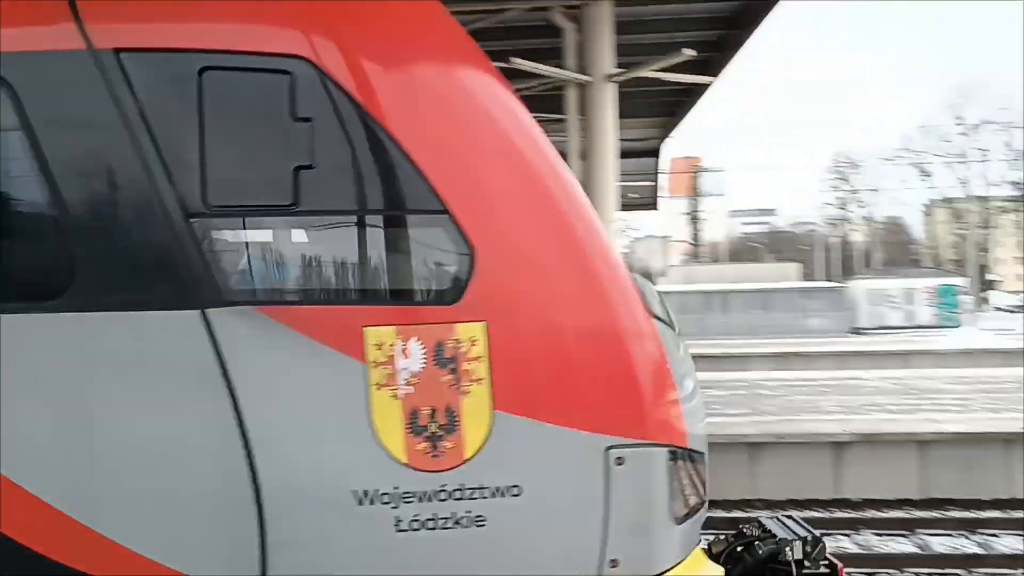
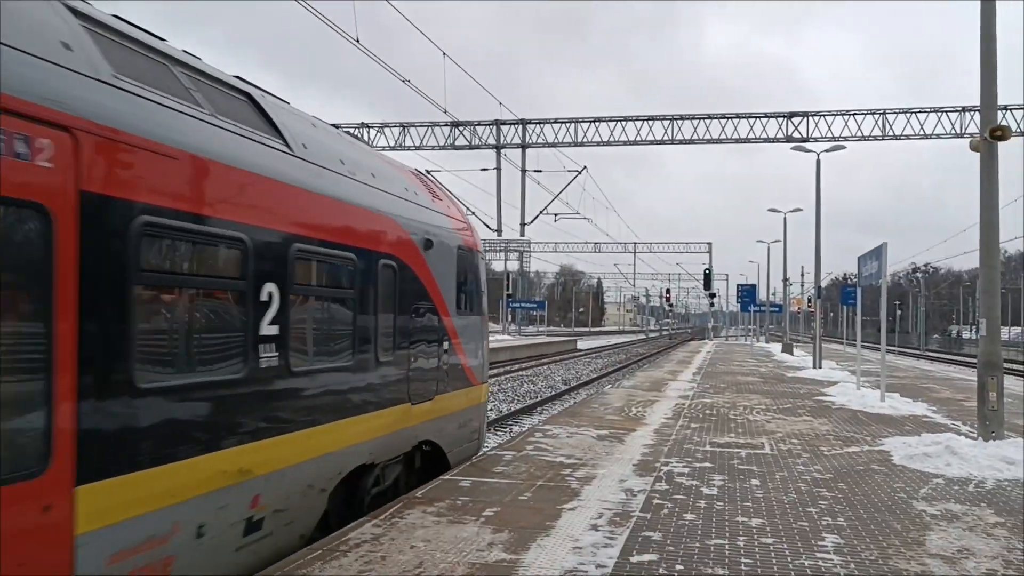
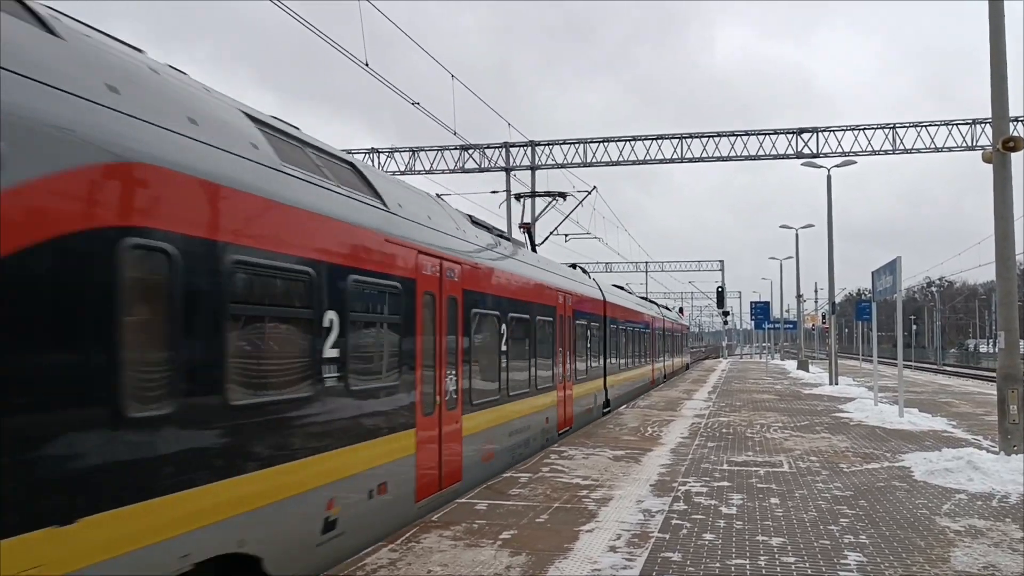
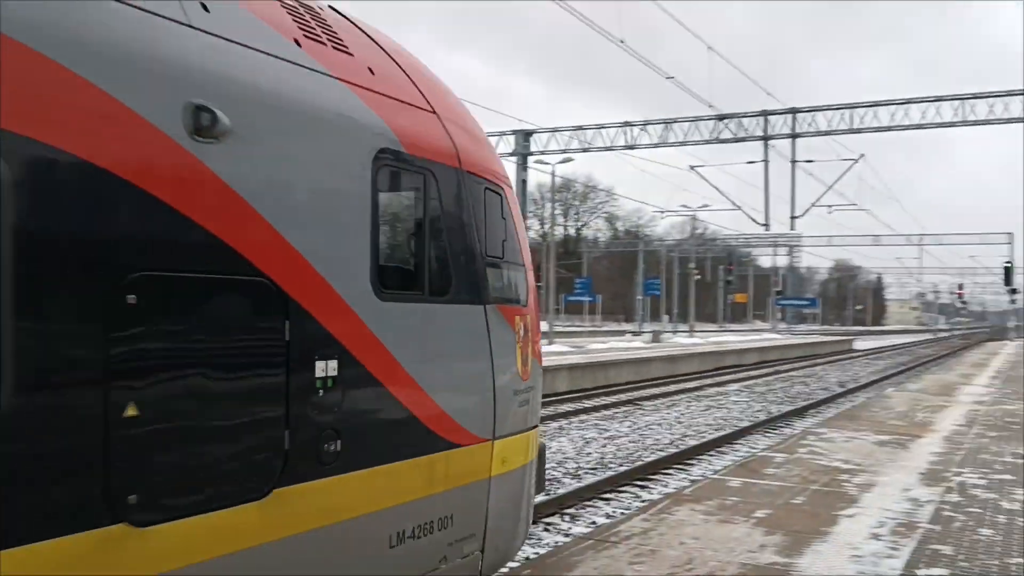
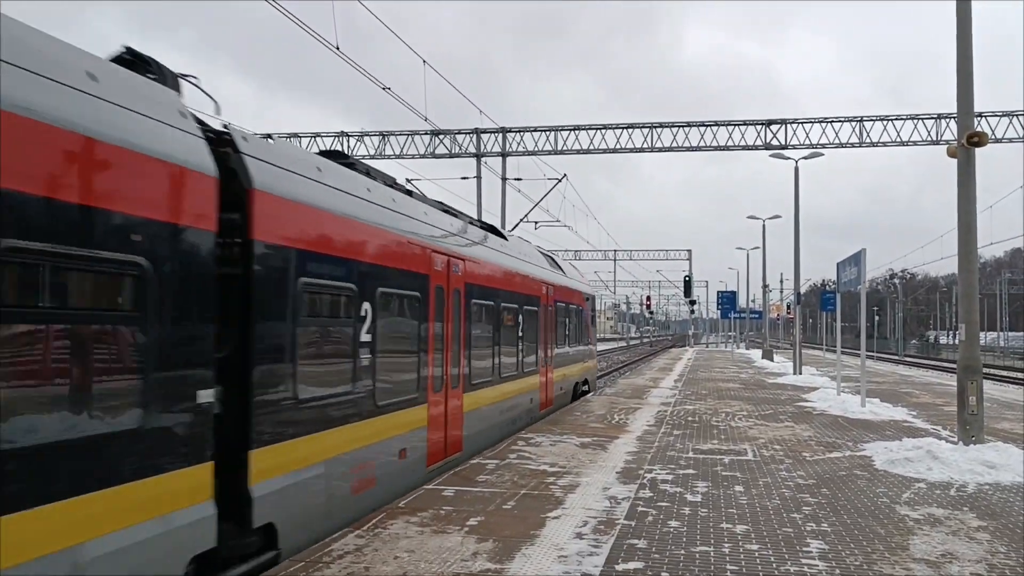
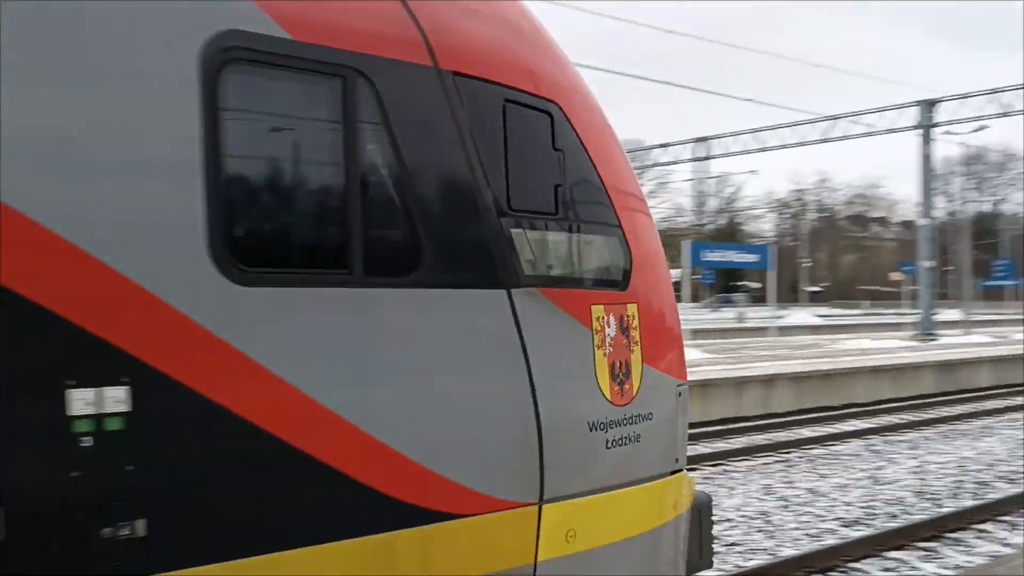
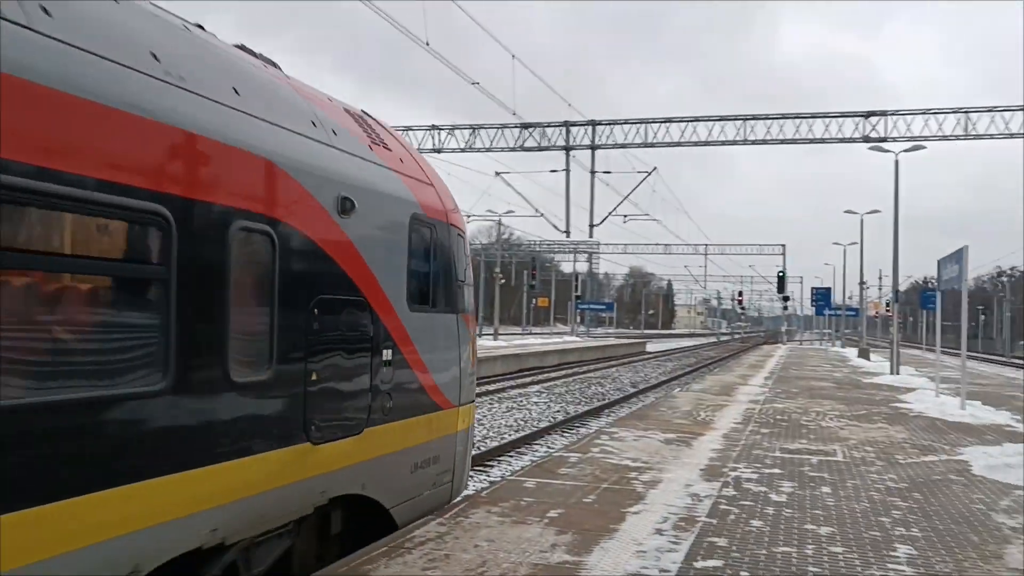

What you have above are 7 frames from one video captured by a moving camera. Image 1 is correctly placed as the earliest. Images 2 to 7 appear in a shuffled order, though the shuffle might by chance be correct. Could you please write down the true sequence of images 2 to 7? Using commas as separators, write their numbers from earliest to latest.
6, 4, 7, 2, 5, 3
